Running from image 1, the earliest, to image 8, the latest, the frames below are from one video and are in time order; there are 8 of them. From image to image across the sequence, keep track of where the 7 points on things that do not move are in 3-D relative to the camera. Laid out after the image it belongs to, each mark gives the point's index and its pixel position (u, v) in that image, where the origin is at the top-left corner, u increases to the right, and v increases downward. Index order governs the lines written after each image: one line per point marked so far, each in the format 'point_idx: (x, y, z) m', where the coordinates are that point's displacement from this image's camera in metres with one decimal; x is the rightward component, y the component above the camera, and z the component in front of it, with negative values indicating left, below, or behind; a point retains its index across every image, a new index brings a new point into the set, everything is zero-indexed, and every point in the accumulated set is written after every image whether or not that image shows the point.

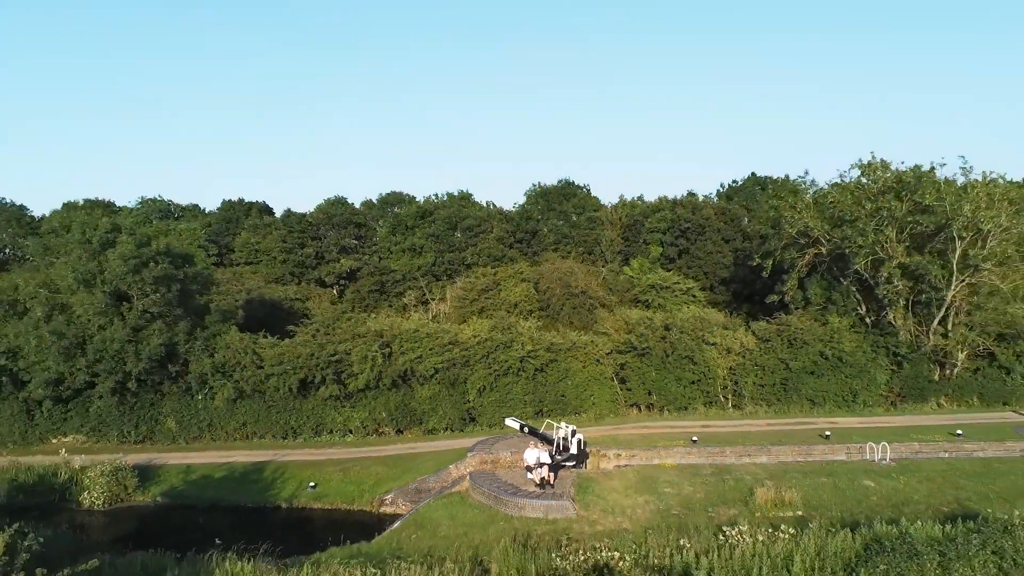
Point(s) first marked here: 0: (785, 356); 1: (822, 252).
0: (+5.3, -1.3, +17.2) m
1: (+6.8, +0.8, +20.2) m
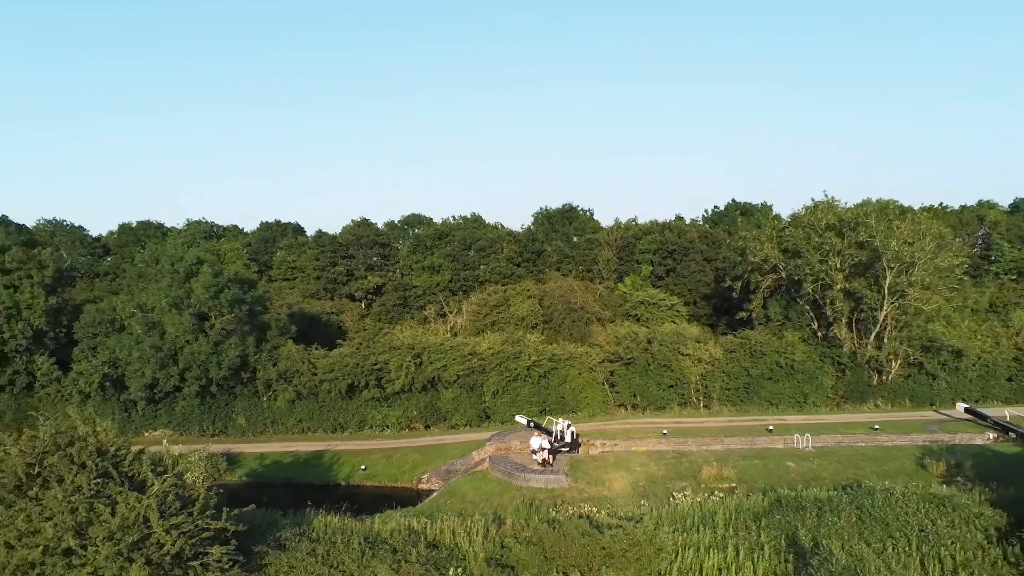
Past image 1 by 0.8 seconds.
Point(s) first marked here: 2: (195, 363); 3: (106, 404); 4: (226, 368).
0: (+5.5, -1.7, +20.8) m
1: (+7.0, +0.3, +23.8) m
2: (-6.8, -1.6, +19.3) m
3: (-8.9, -2.6, +19.4) m
4: (-6.2, -1.7, +19.6) m
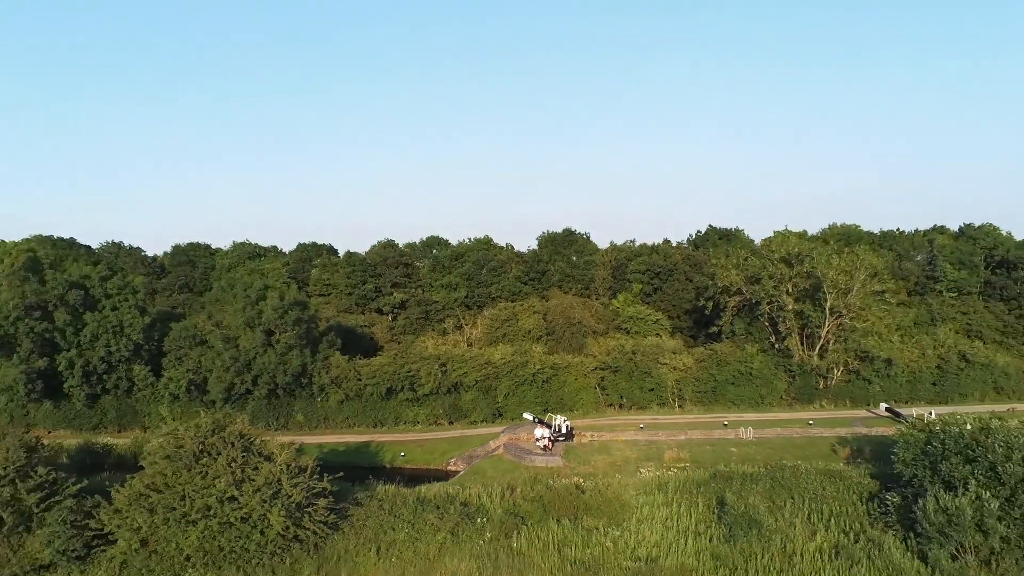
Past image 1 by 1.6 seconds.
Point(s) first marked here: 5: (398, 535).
0: (+5.7, -2.3, +25.3) m
1: (+7.2, -0.3, +28.2) m
2: (-6.5, -2.2, +23.9) m
3: (-8.6, -3.2, +24.0) m
4: (-6.0, -2.3, +24.1) m
5: (-1.8, -3.9, +14.2) m
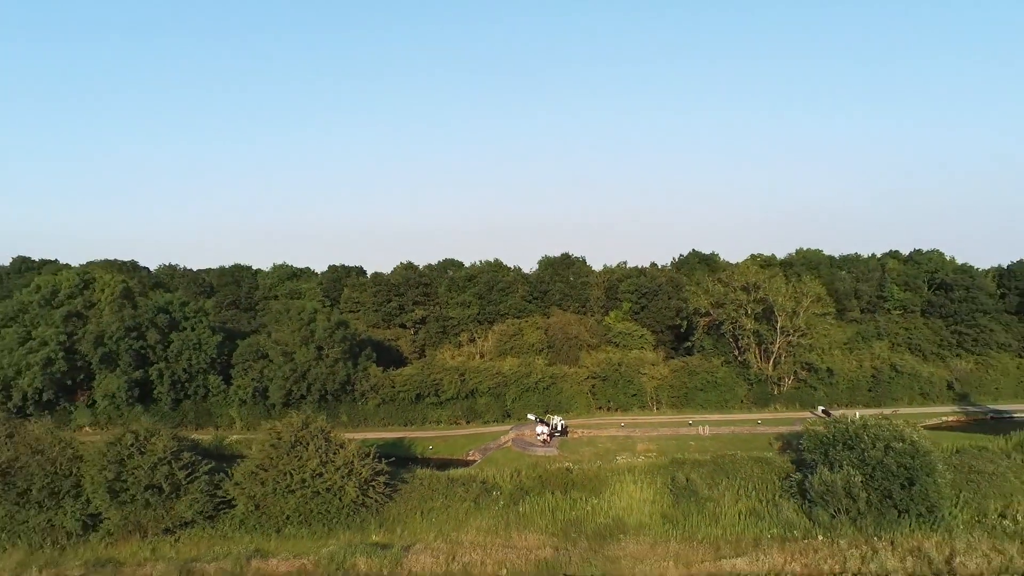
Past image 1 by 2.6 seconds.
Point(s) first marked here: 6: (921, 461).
0: (+6.0, -3.1, +30.6) m
1: (+7.5, -1.1, +33.5) m
2: (-6.3, -3.0, +29.3) m
3: (-8.4, -4.0, +29.4) m
4: (-5.8, -3.1, +29.5) m
5: (-1.7, -4.7, +19.5) m
6: (+8.4, -3.5, +18.3) m
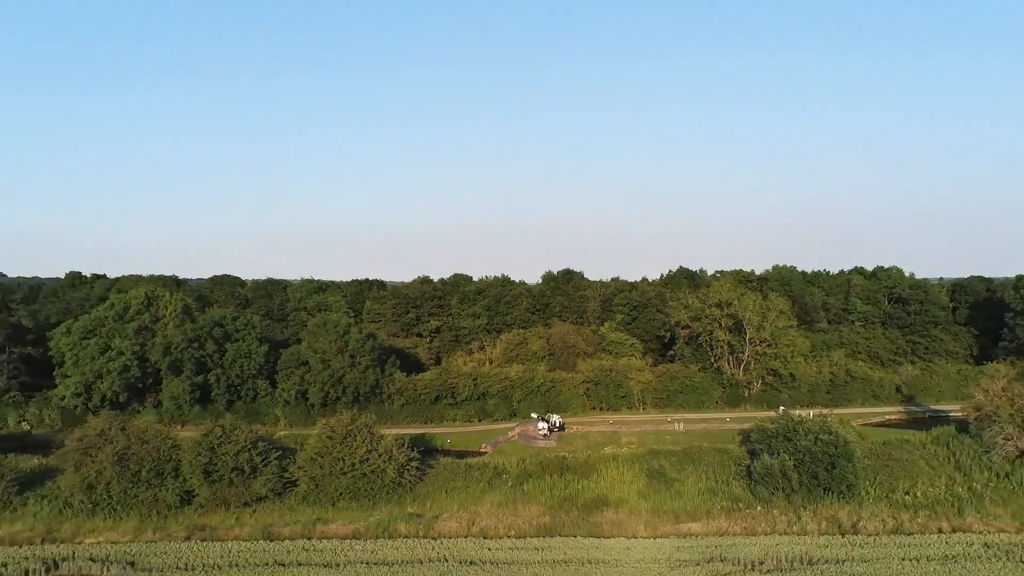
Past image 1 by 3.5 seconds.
0: (+6.2, -3.8, +35.4) m
1: (+7.7, -1.8, +38.4) m
2: (-6.1, -3.6, +34.2) m
3: (-8.2, -4.6, +34.3) m
4: (-5.5, -3.8, +34.4) m
5: (-1.5, -5.3, +24.4) m
6: (+8.5, -4.2, +23.2) m
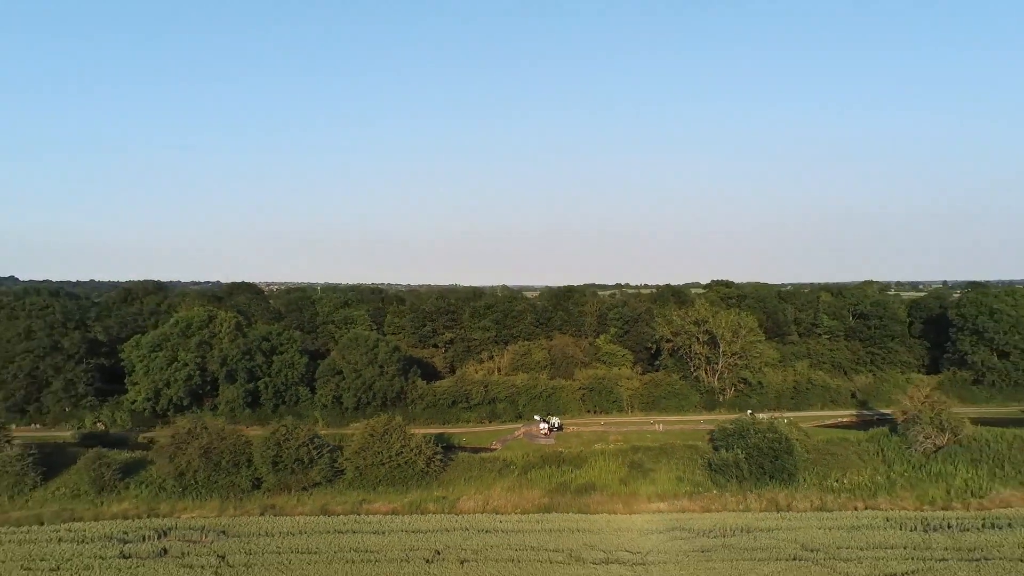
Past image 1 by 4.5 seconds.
0: (+6.4, -4.7, +41.0) m
1: (+8.0, -2.7, +43.9) m
2: (-5.9, -4.5, +39.8) m
3: (-8.0, -5.5, +39.9) m
4: (-5.3, -4.7, +40.1) m
5: (-1.3, -6.1, +30.0) m
6: (+8.7, -5.0, +28.7) m
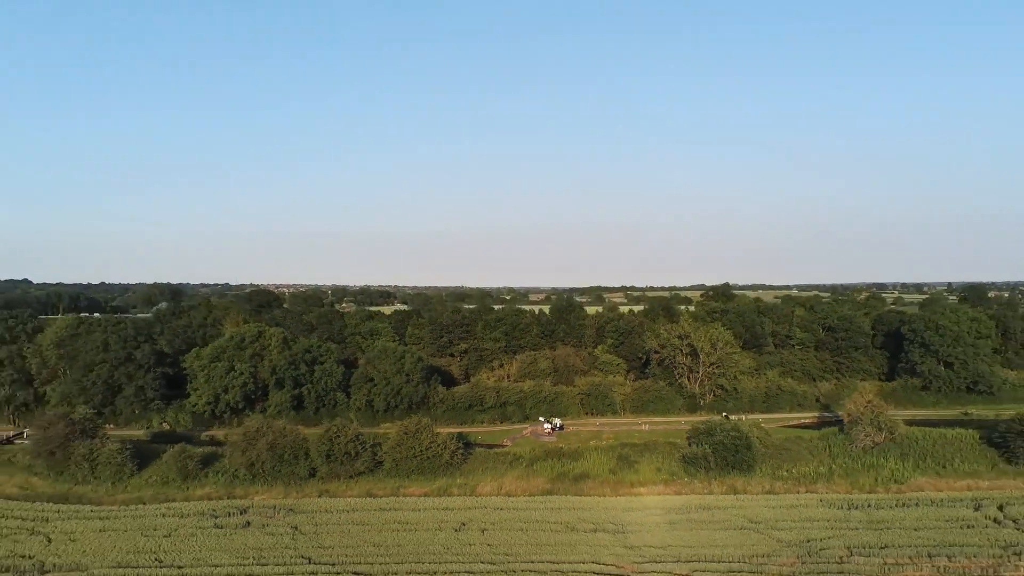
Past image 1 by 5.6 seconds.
0: (+6.9, -5.7, +47.3) m
1: (+8.4, -3.7, +50.2) m
2: (-5.4, -5.5, +46.2) m
3: (-7.5, -6.5, +46.4) m
4: (-4.9, -5.6, +46.5) m
5: (-0.9, -7.1, +36.4) m
6: (+9.1, -6.0, +35.0) m
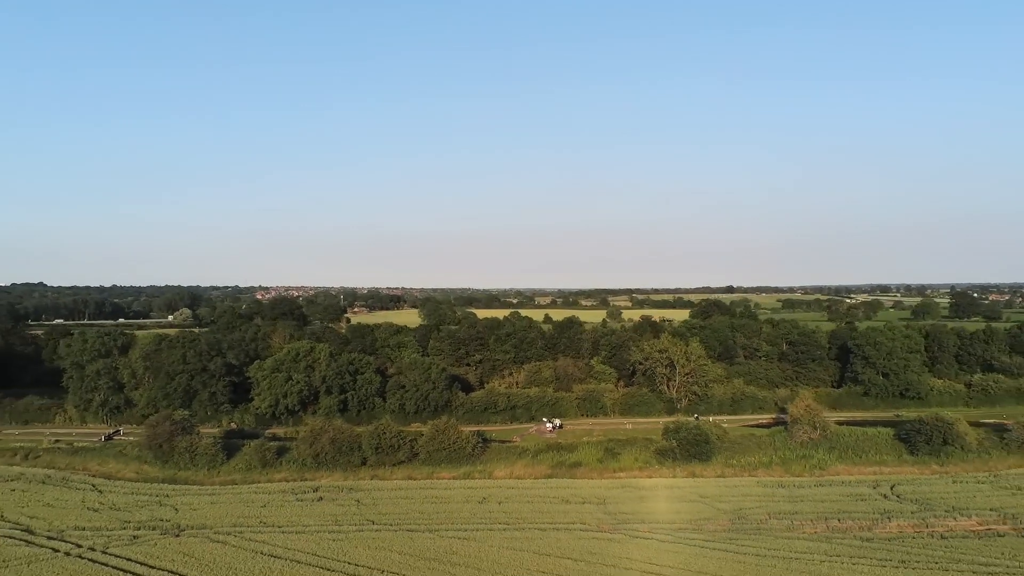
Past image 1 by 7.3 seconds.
0: (+7.4, -7.1, +56.8) m
1: (+9.0, -5.1, +59.7) m
2: (-4.9, -6.9, +55.8) m
3: (-7.0, -7.9, +55.9) m
4: (-4.4, -7.1, +56.0) m
5: (-0.5, -8.5, +45.9) m
6: (+9.5, -7.4, +44.5) m
